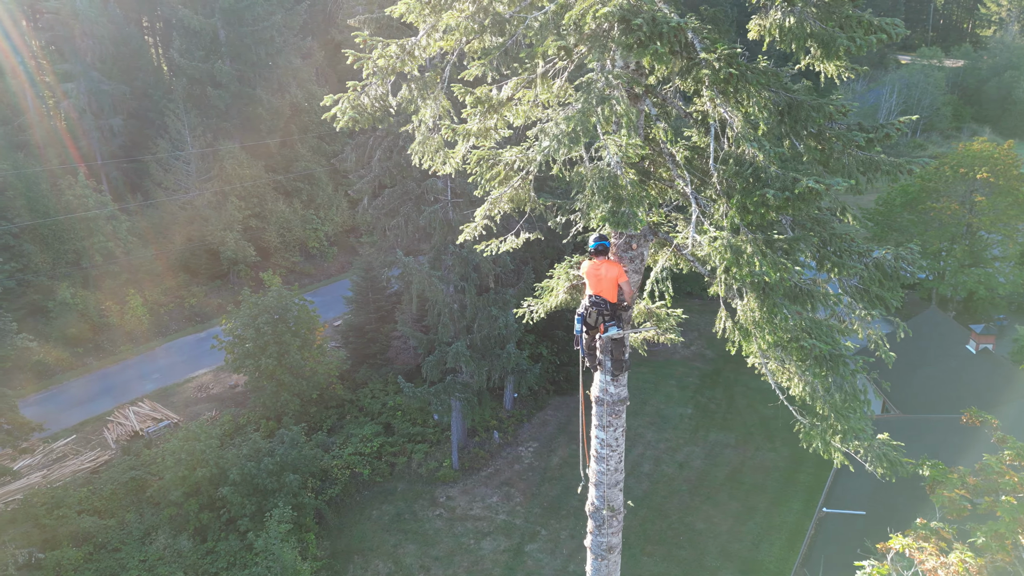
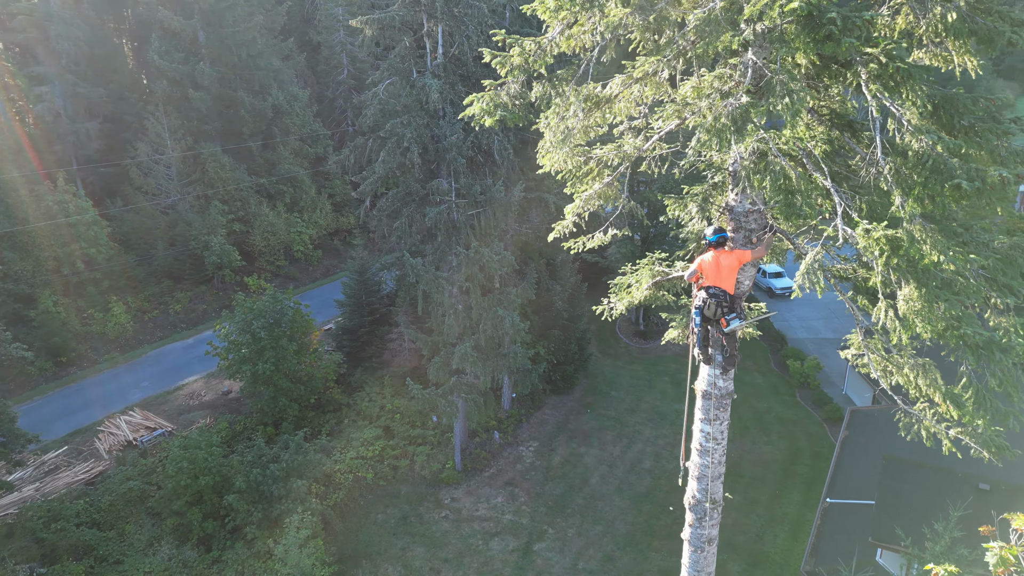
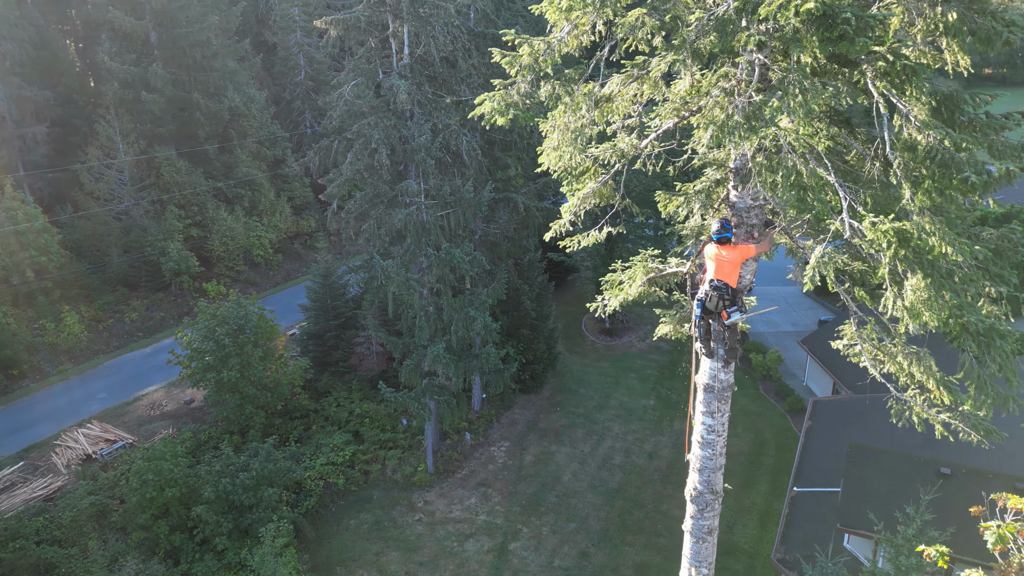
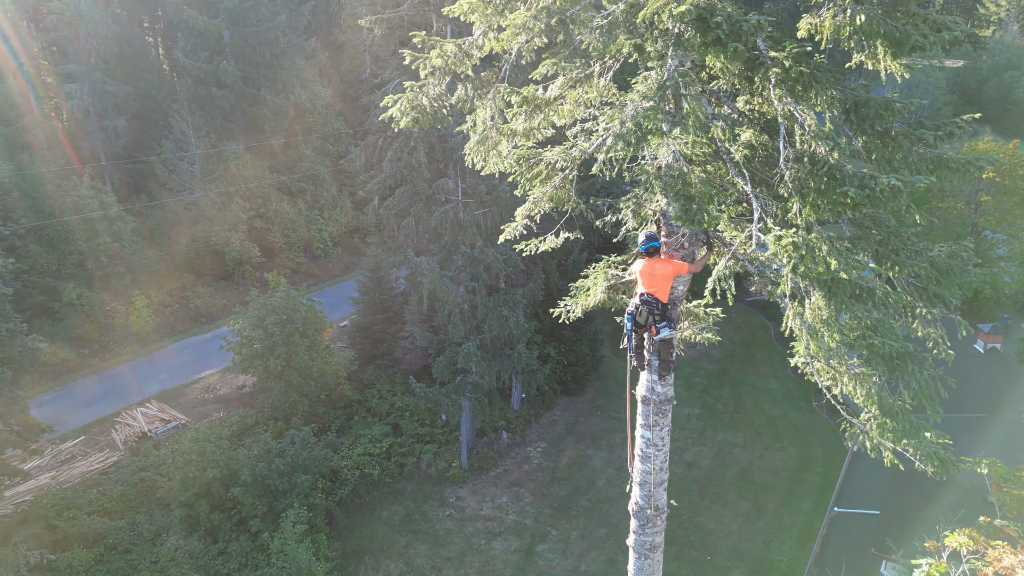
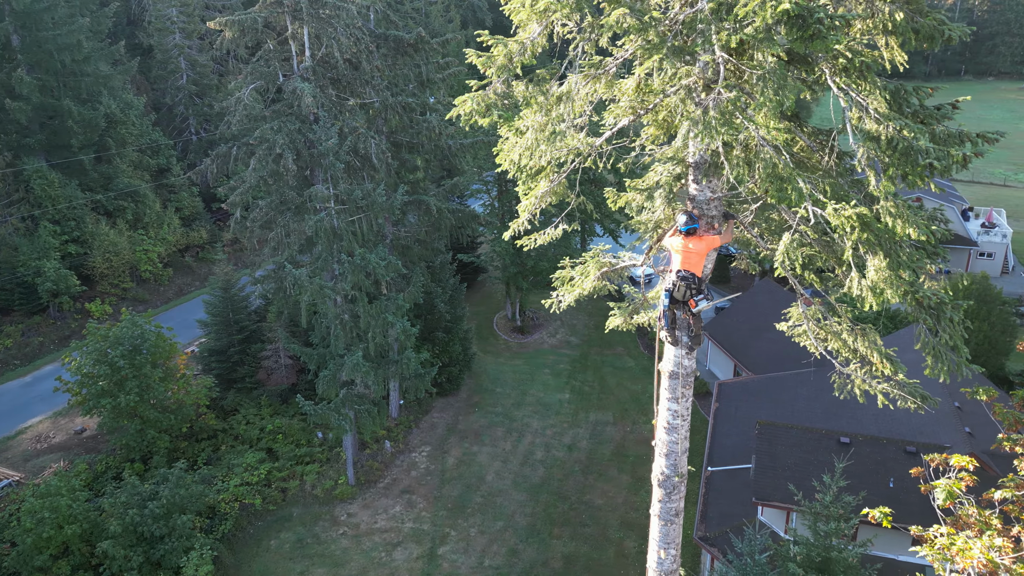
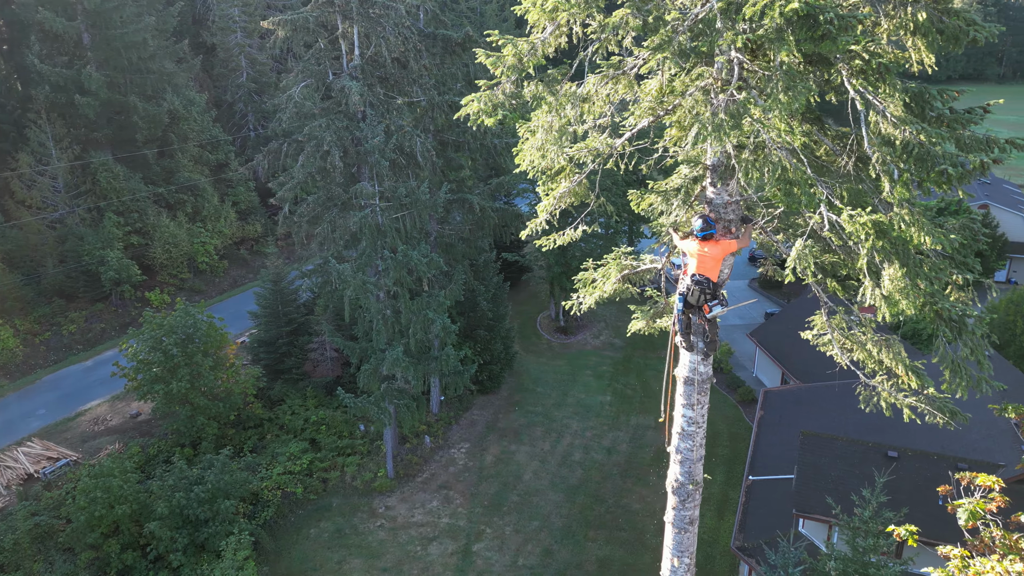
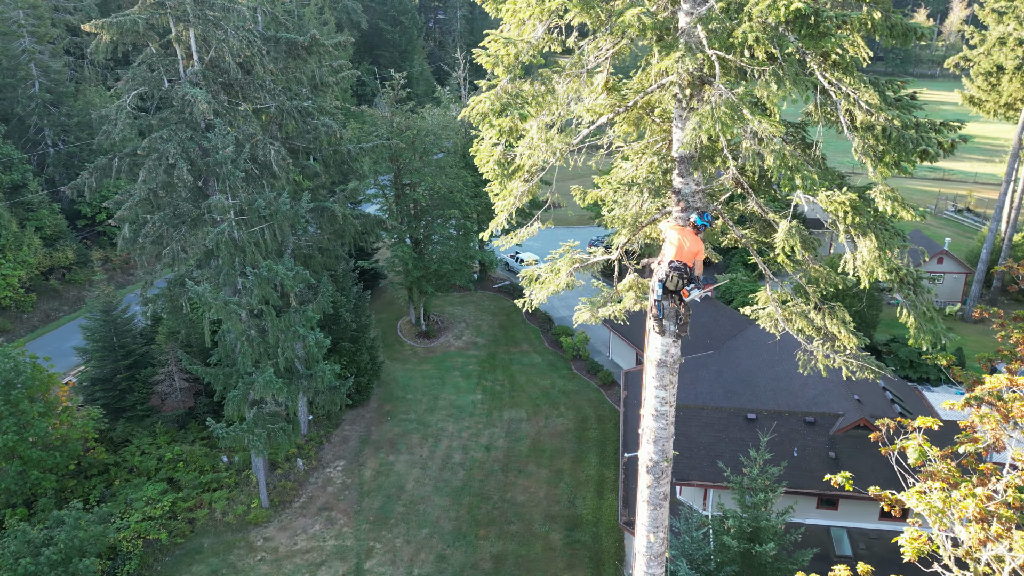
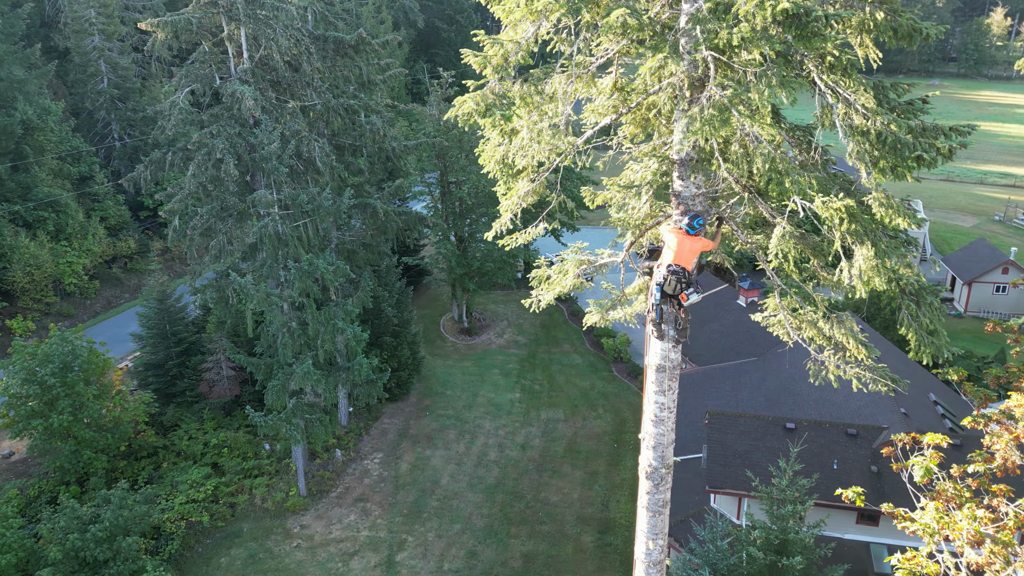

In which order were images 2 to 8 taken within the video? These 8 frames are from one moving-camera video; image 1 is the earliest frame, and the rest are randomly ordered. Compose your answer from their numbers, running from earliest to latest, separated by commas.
4, 2, 3, 6, 5, 8, 7
